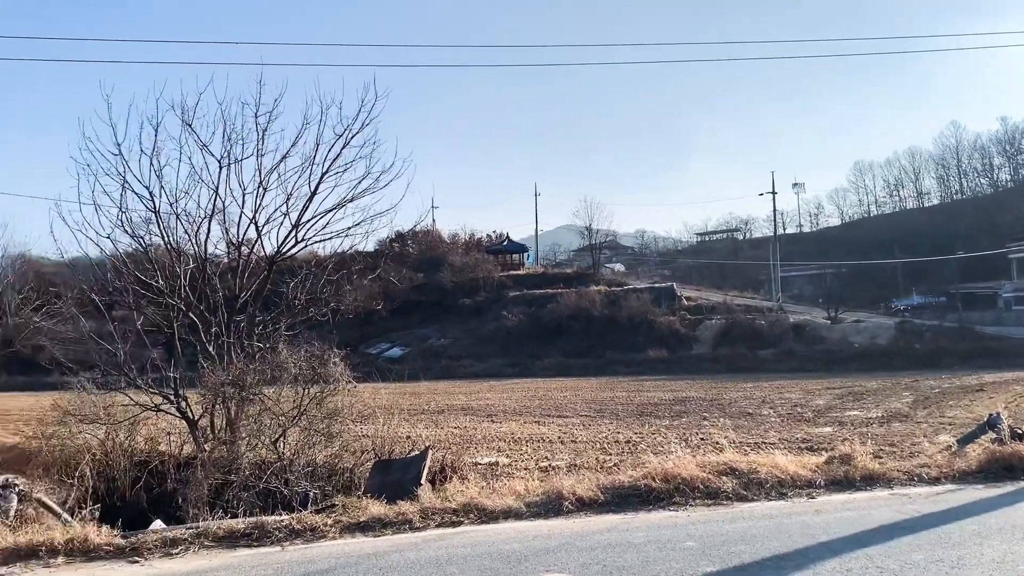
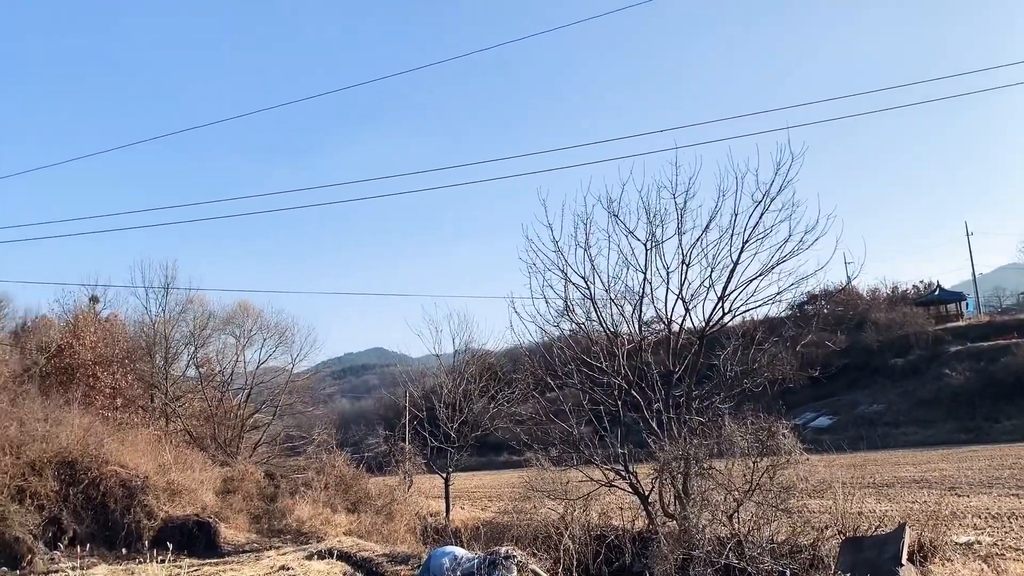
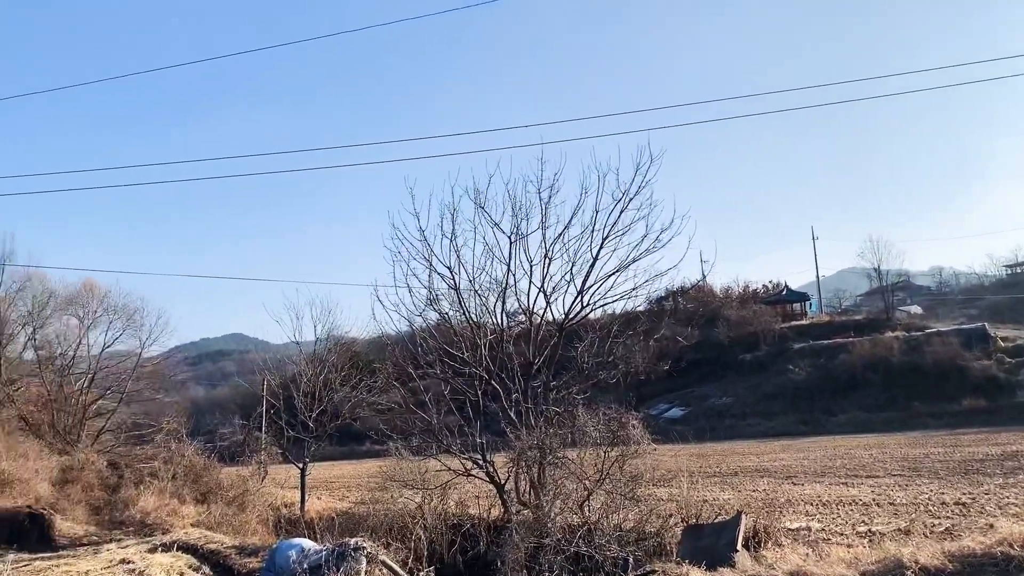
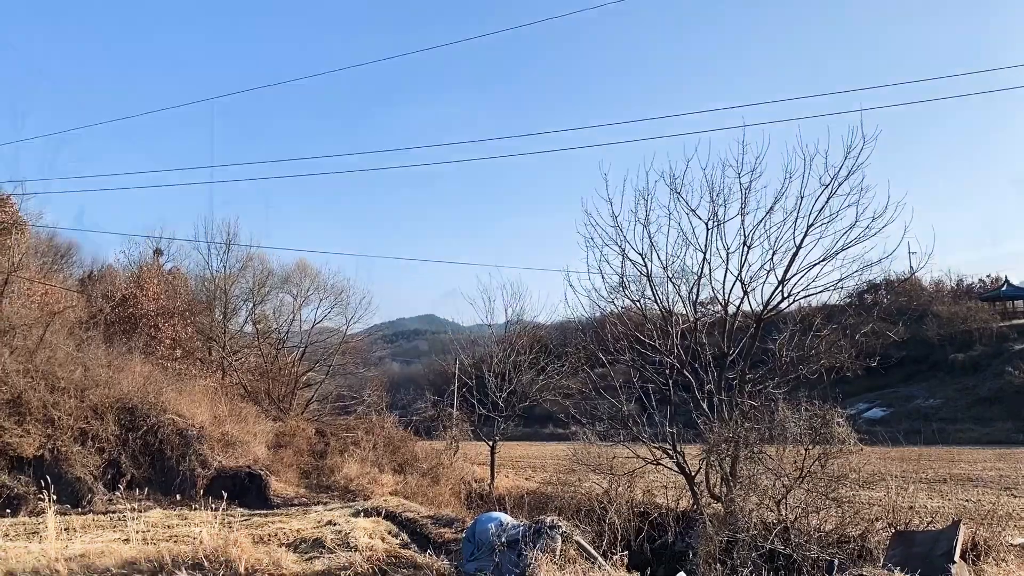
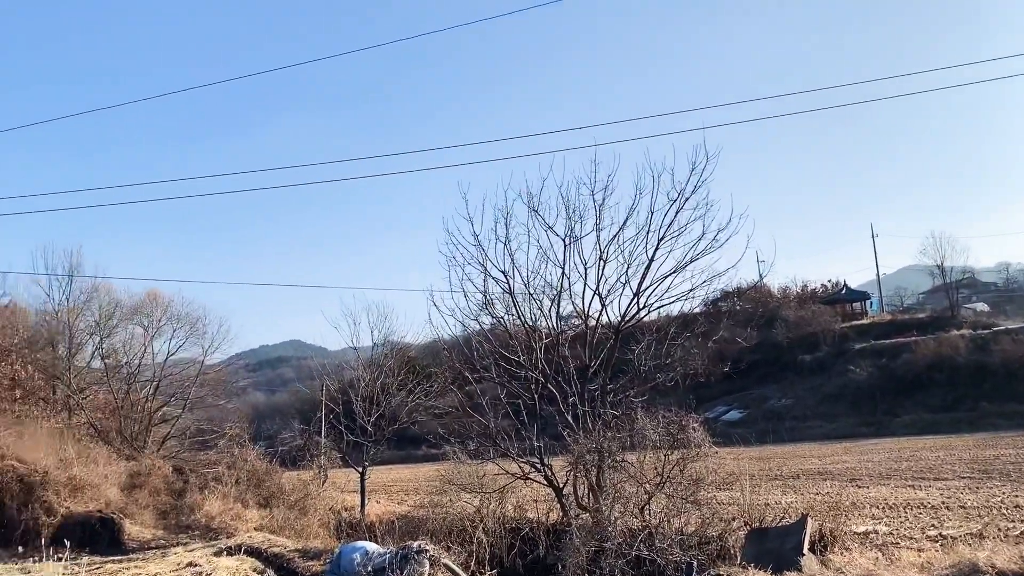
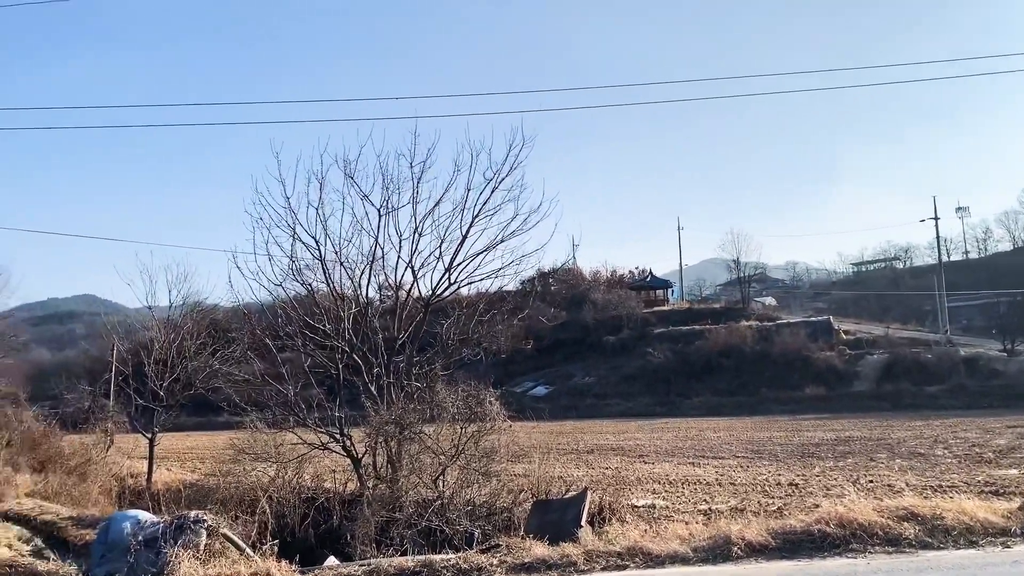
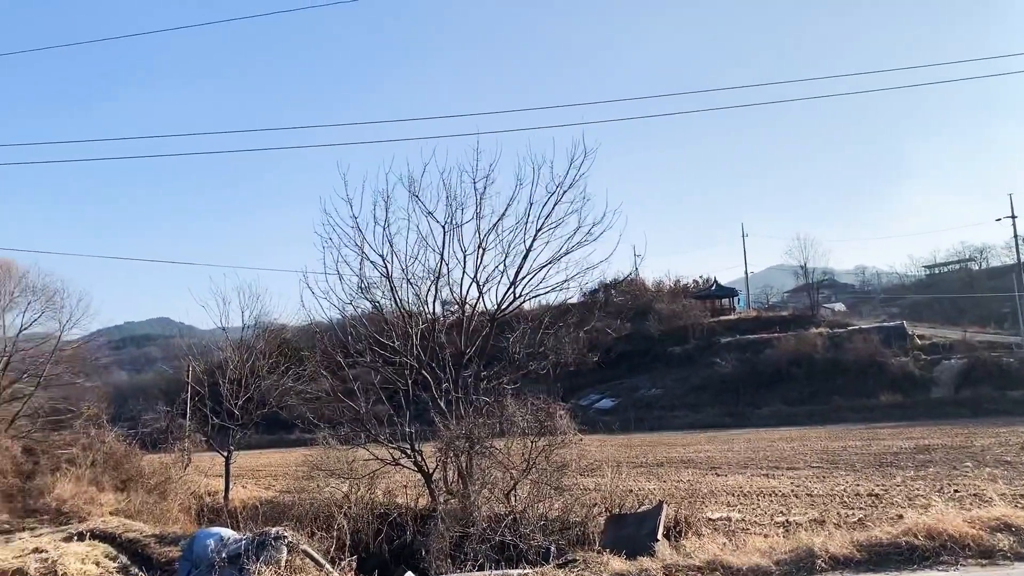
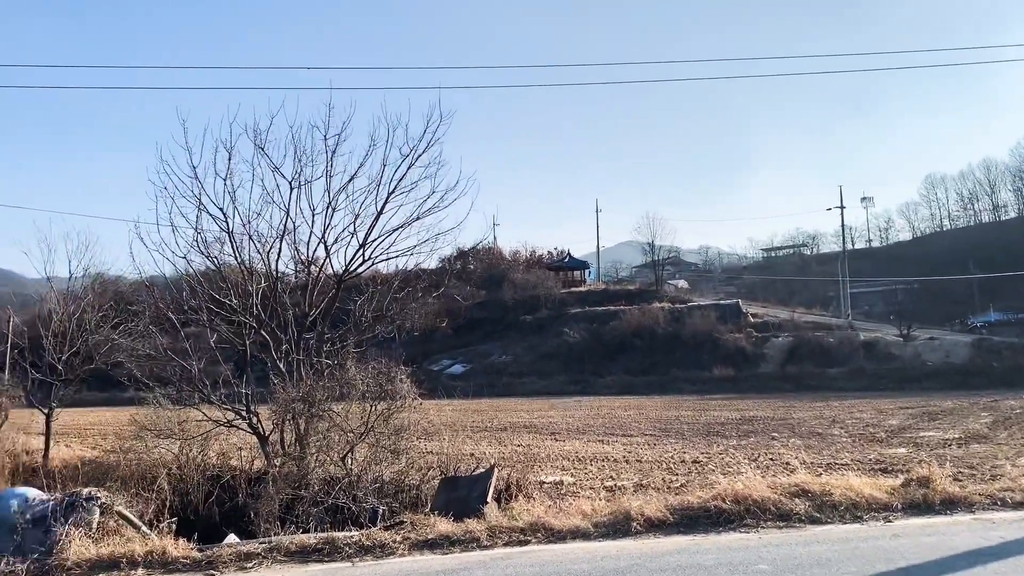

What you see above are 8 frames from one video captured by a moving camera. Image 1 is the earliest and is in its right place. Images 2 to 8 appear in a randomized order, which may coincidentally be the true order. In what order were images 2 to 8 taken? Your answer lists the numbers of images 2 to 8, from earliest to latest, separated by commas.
8, 6, 7, 3, 5, 2, 4
